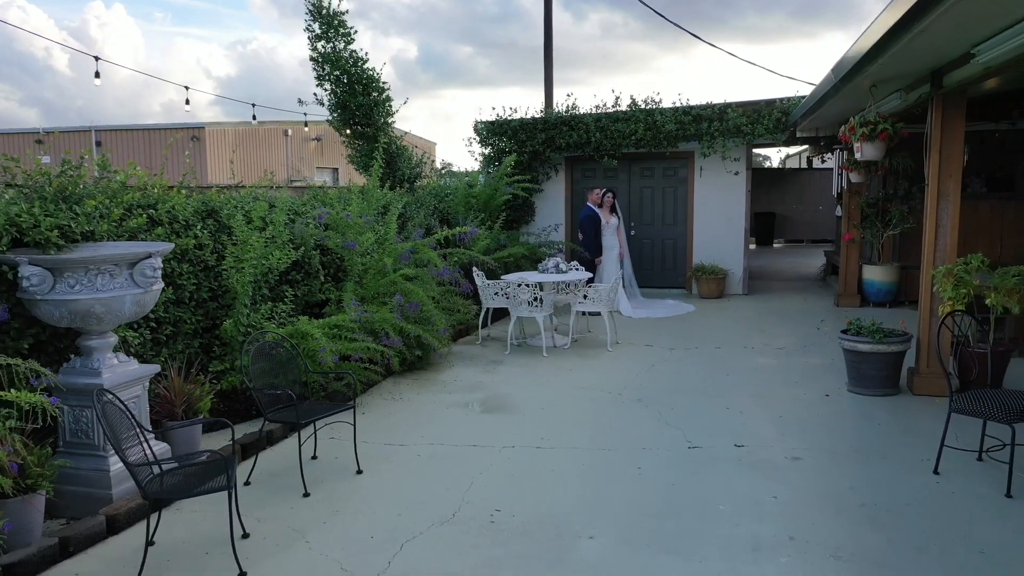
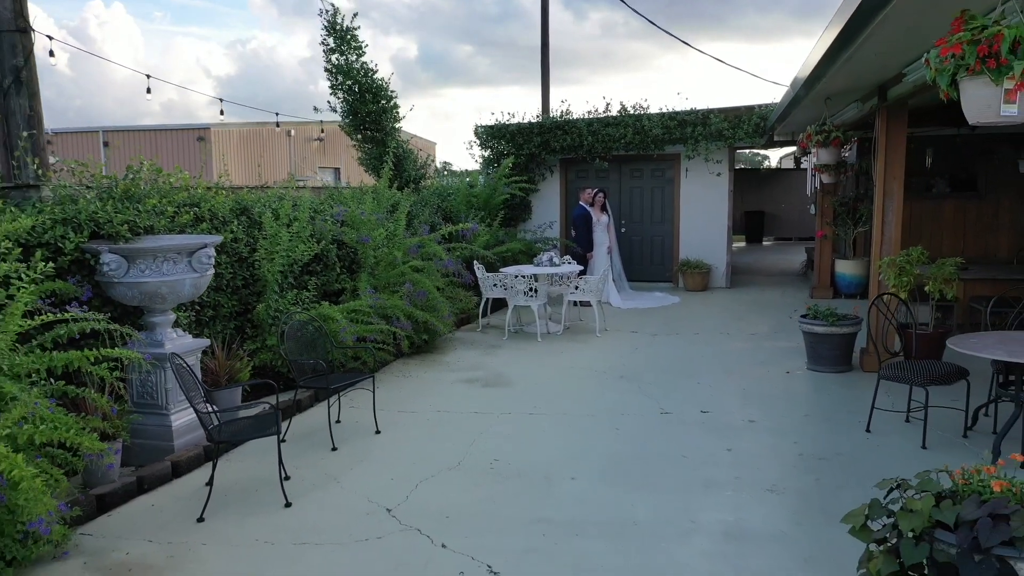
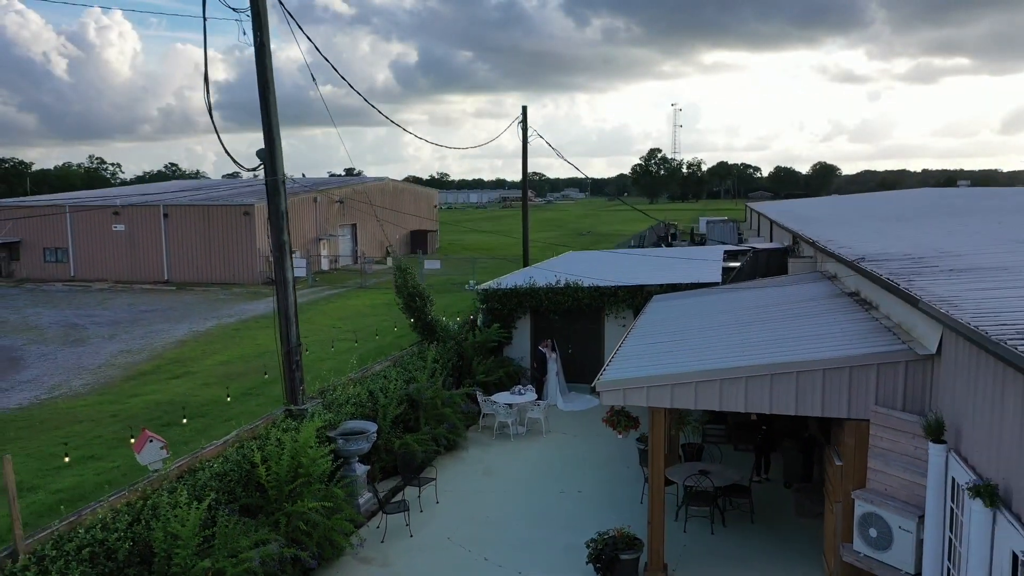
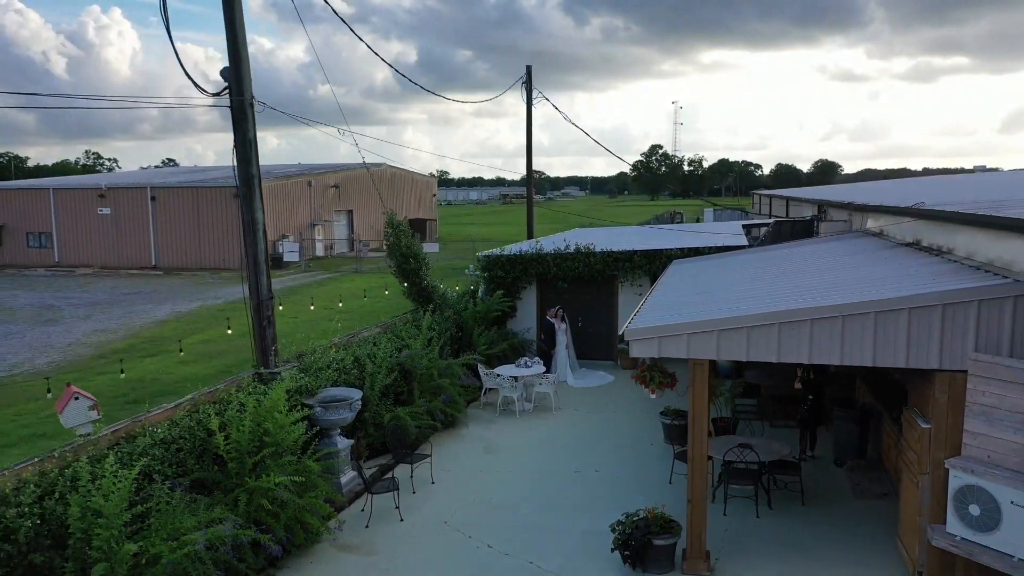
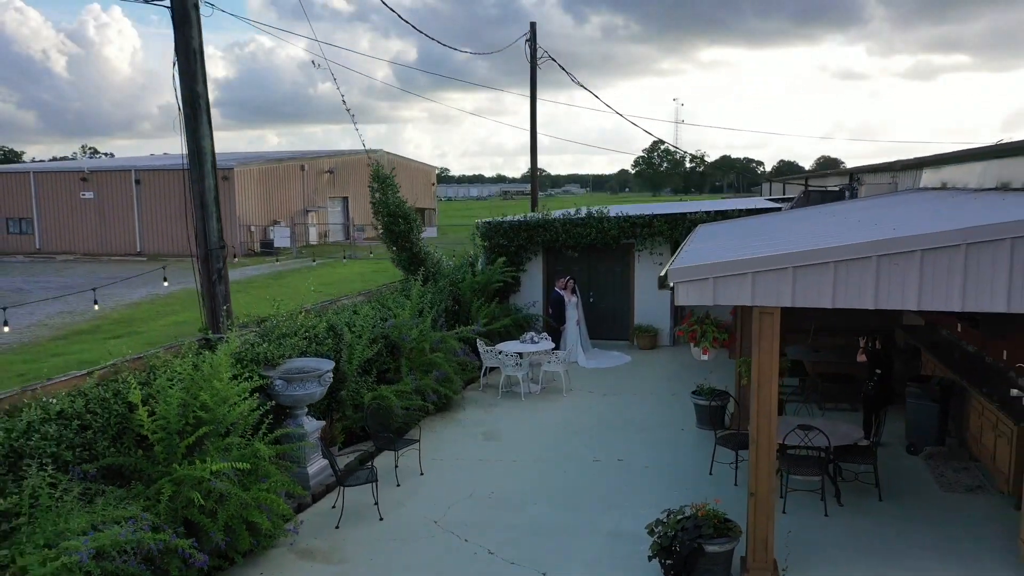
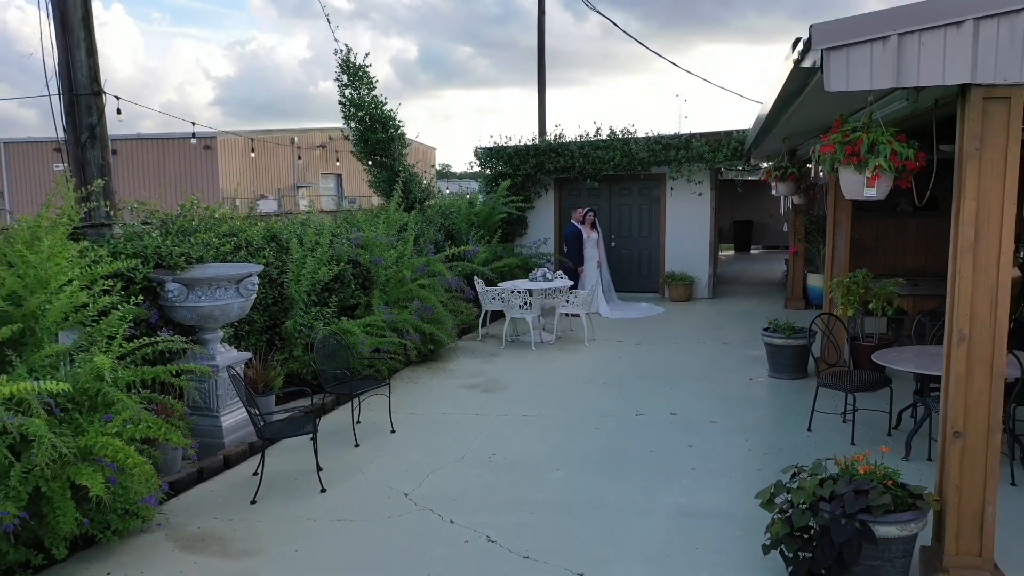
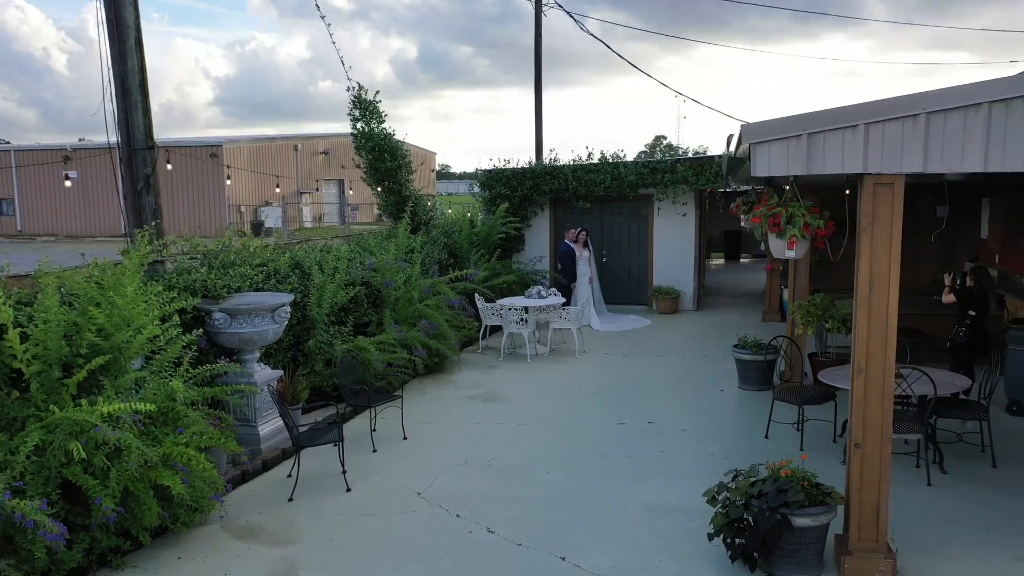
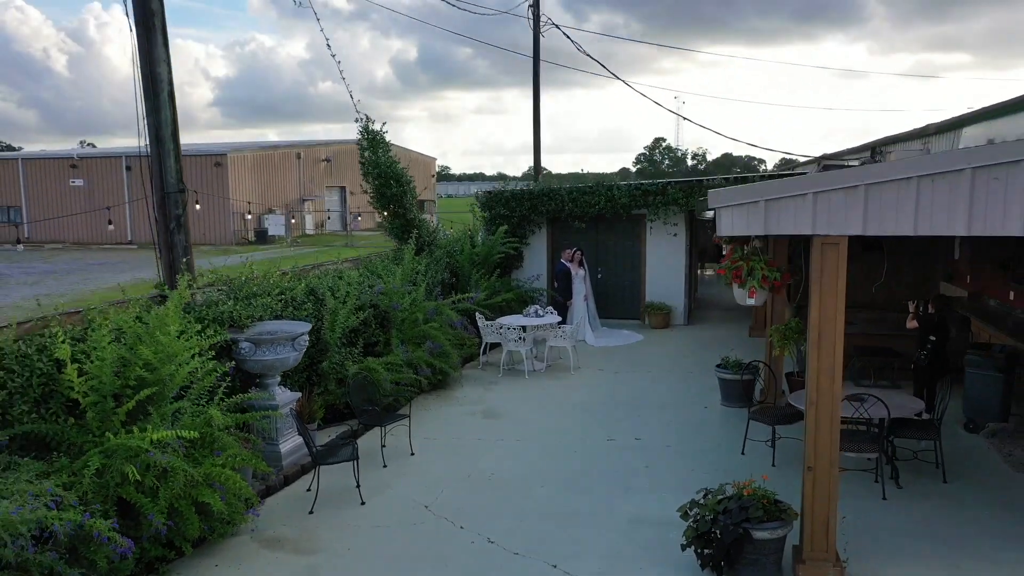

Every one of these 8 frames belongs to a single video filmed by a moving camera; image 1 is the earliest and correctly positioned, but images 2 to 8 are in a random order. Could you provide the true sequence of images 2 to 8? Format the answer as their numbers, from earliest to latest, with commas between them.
2, 6, 7, 8, 5, 4, 3
